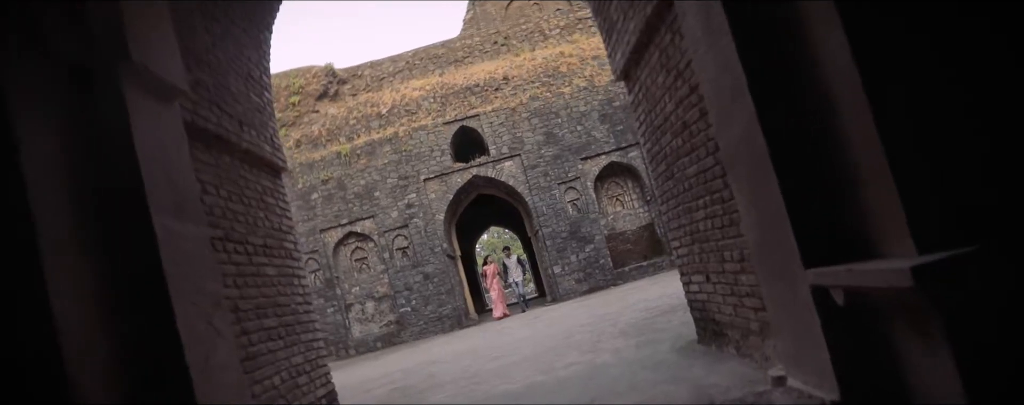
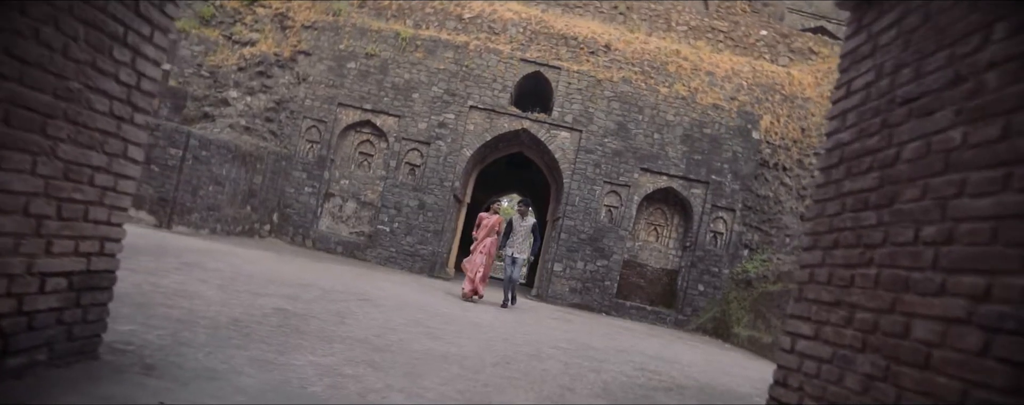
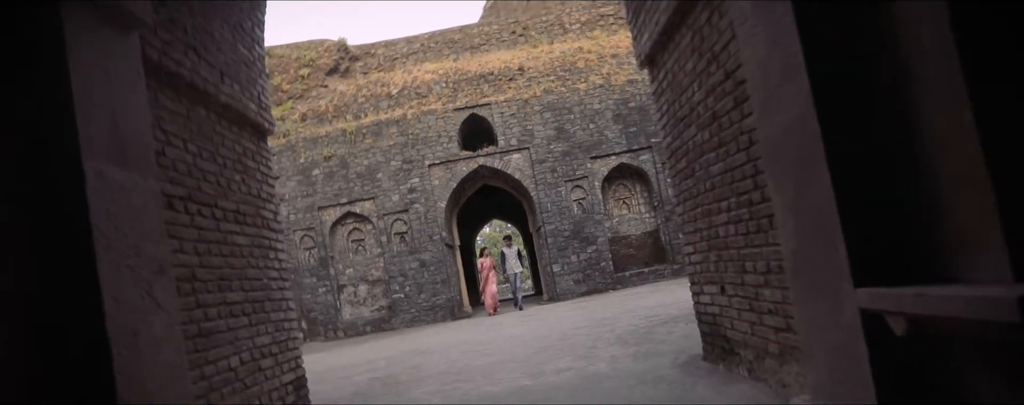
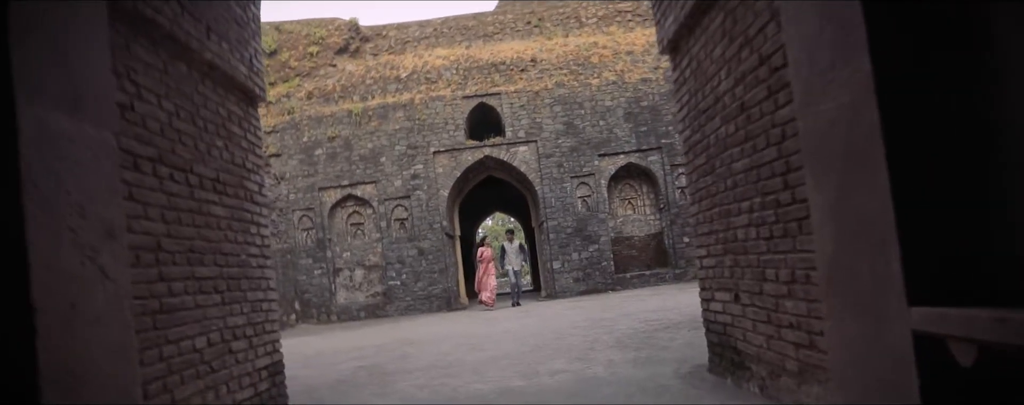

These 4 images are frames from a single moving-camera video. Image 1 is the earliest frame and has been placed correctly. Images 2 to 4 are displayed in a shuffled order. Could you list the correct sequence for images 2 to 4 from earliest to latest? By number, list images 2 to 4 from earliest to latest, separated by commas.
3, 4, 2
